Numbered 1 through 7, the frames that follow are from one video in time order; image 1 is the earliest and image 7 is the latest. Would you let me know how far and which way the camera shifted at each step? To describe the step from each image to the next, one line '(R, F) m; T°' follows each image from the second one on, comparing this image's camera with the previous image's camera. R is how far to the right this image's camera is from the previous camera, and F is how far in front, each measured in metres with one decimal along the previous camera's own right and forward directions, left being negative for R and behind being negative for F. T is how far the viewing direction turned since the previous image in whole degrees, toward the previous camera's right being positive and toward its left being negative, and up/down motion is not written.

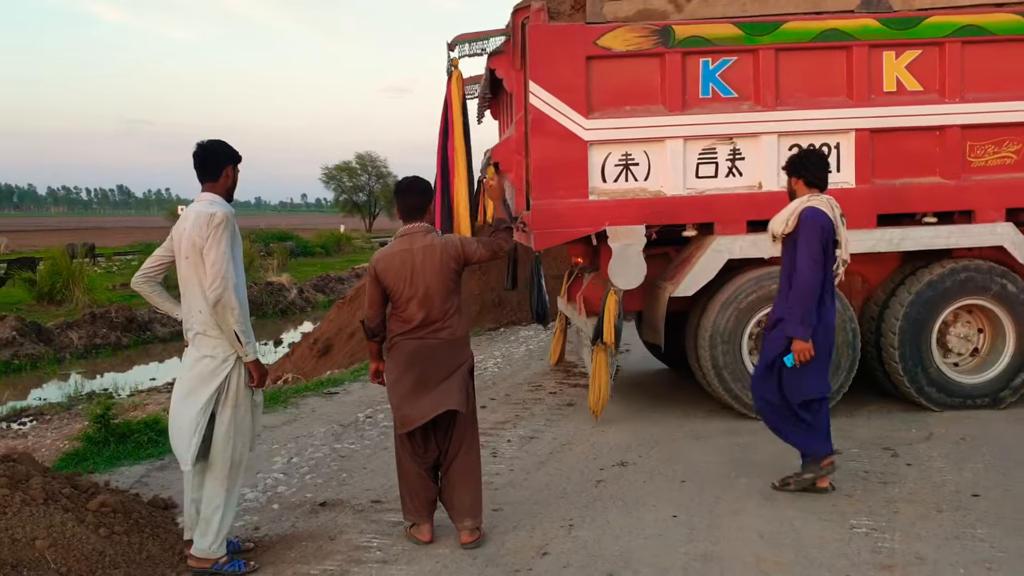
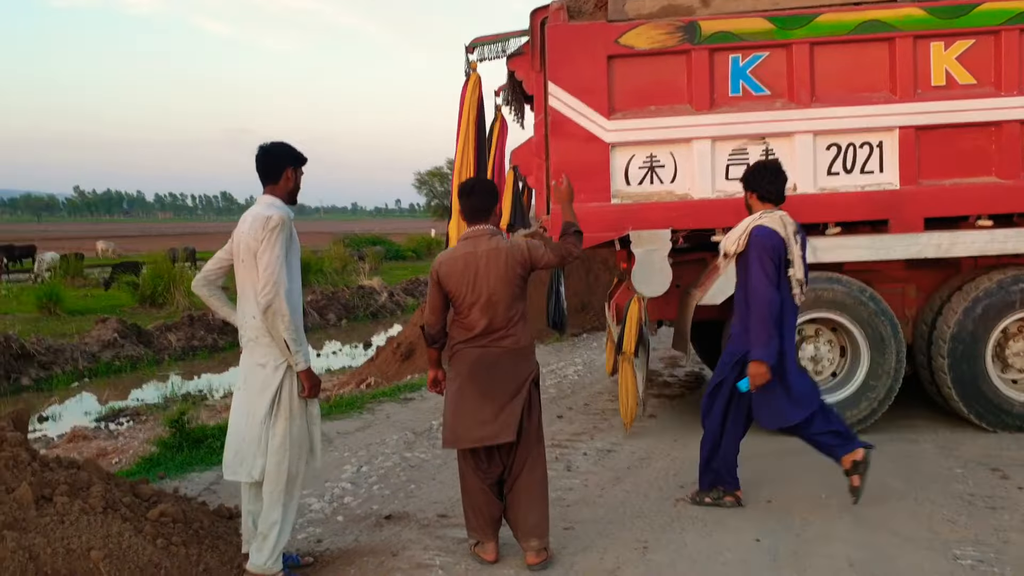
(+0.1, +0.2) m; -5°
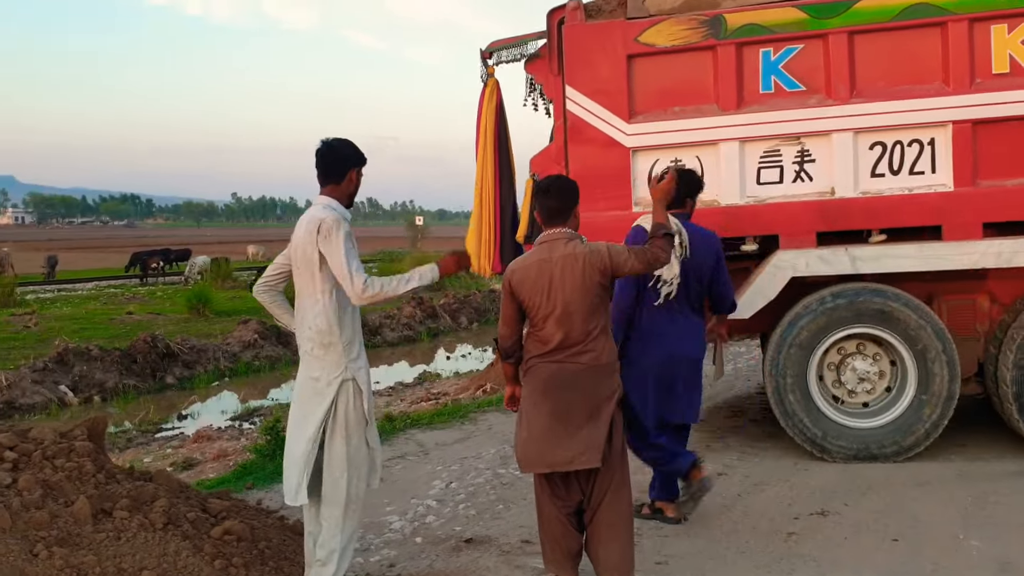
(+0.2, +0.4) m; -8°
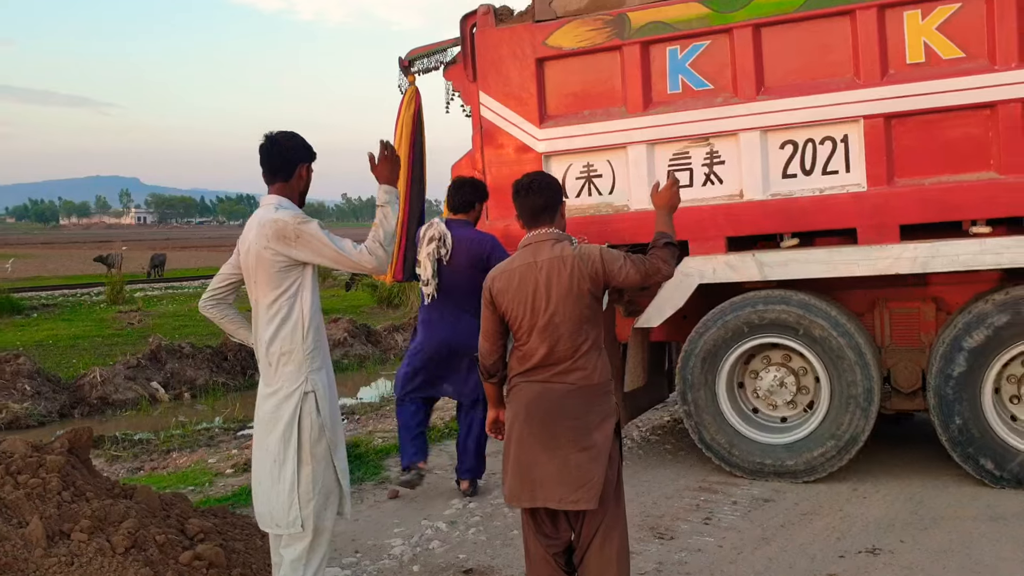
(+0.4, +0.4) m; -6°
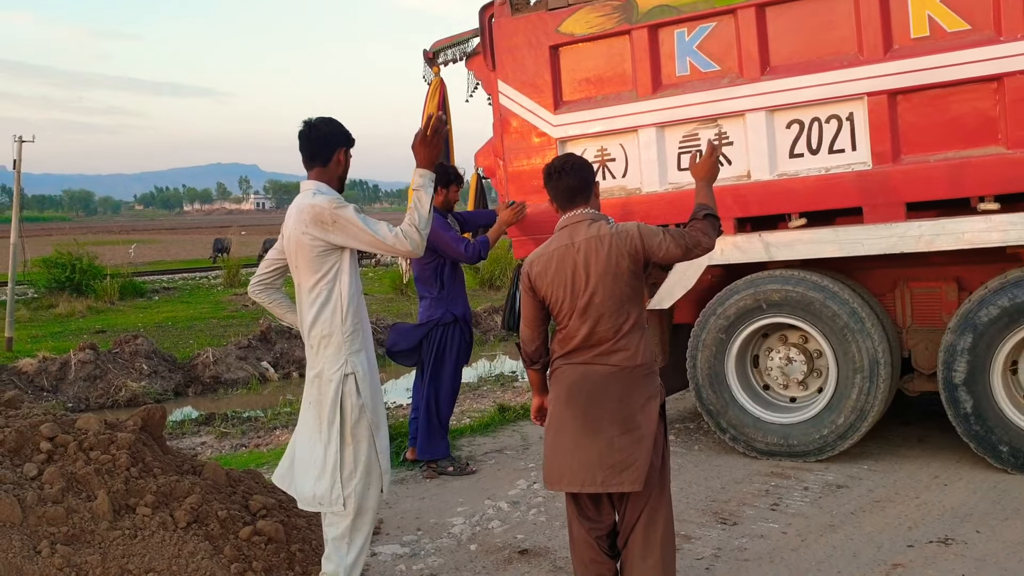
(+0.2, 0.0) m; -6°
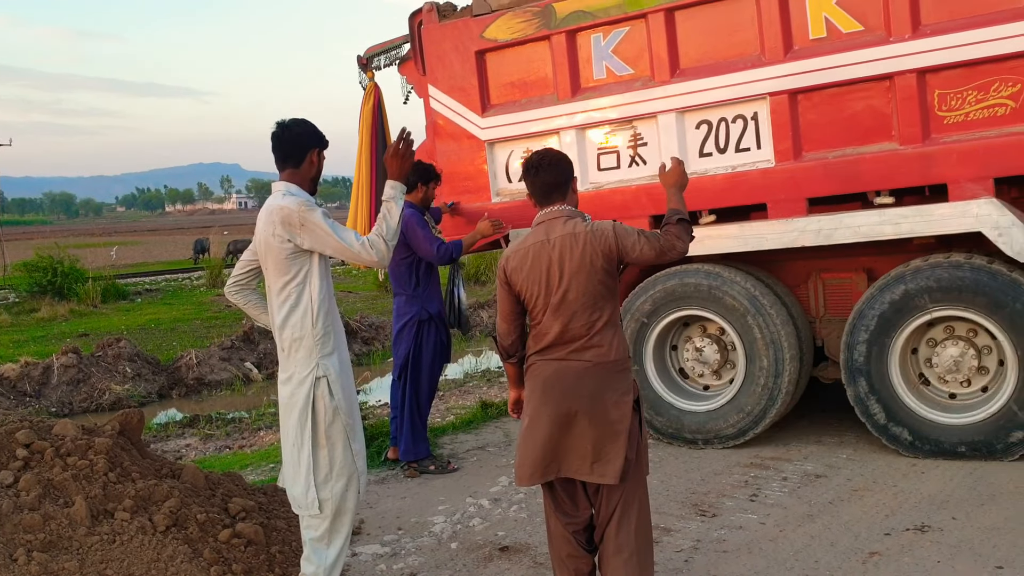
(0.0, 0.0) m; +1°
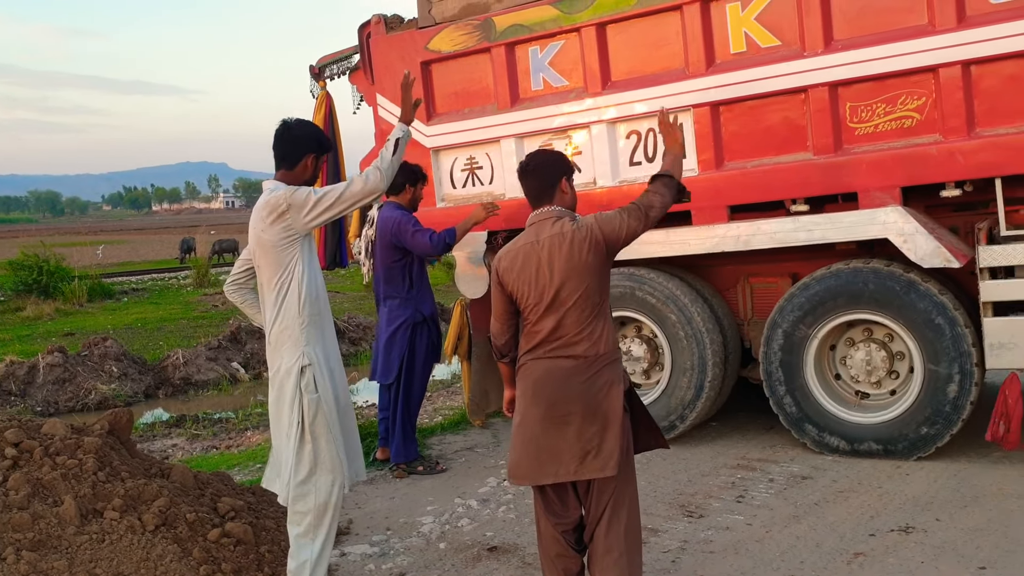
(0.0, 0.0) m; +1°
